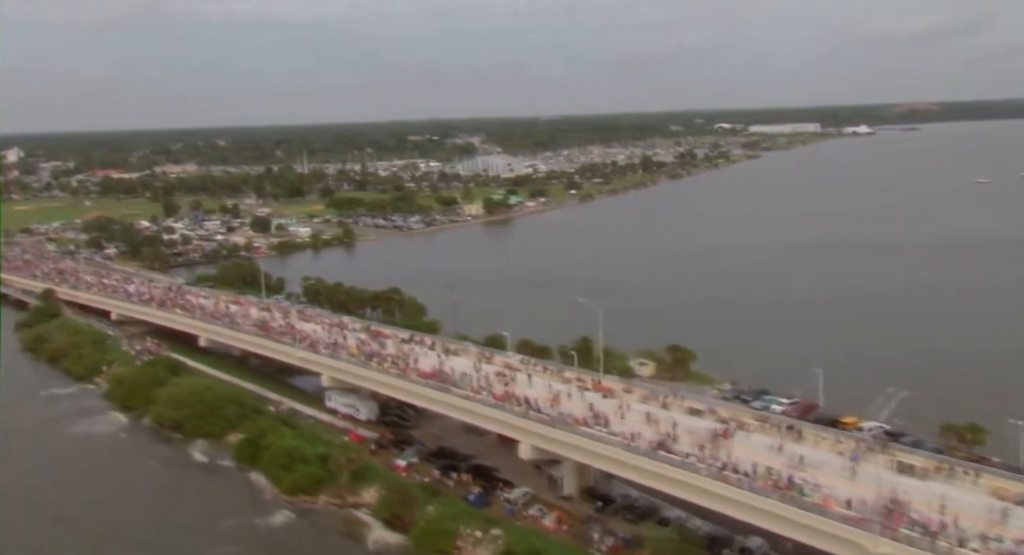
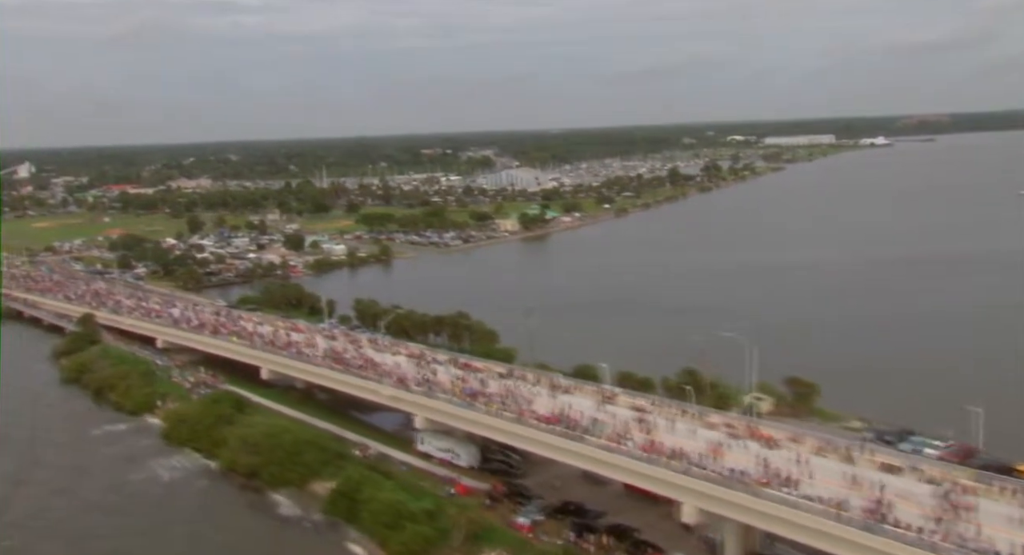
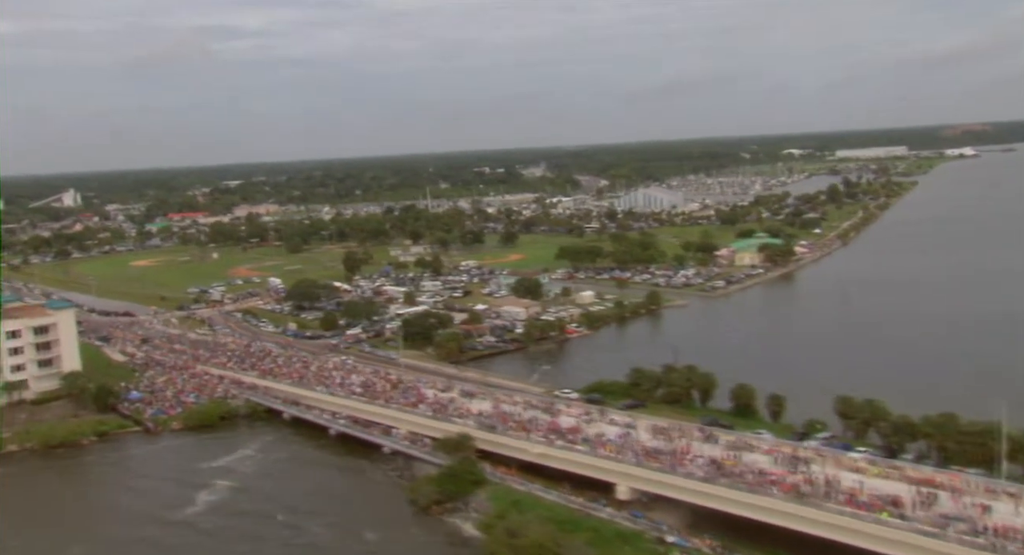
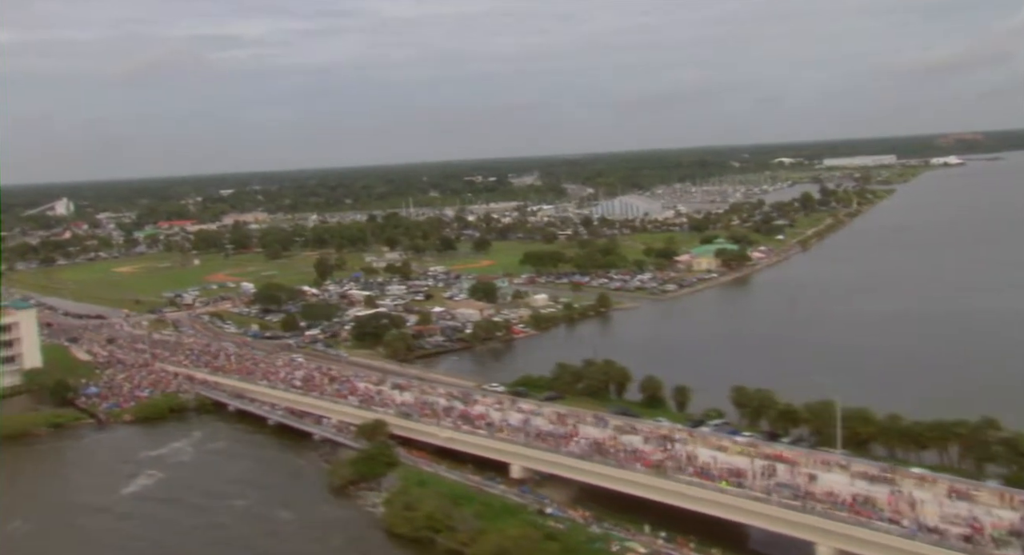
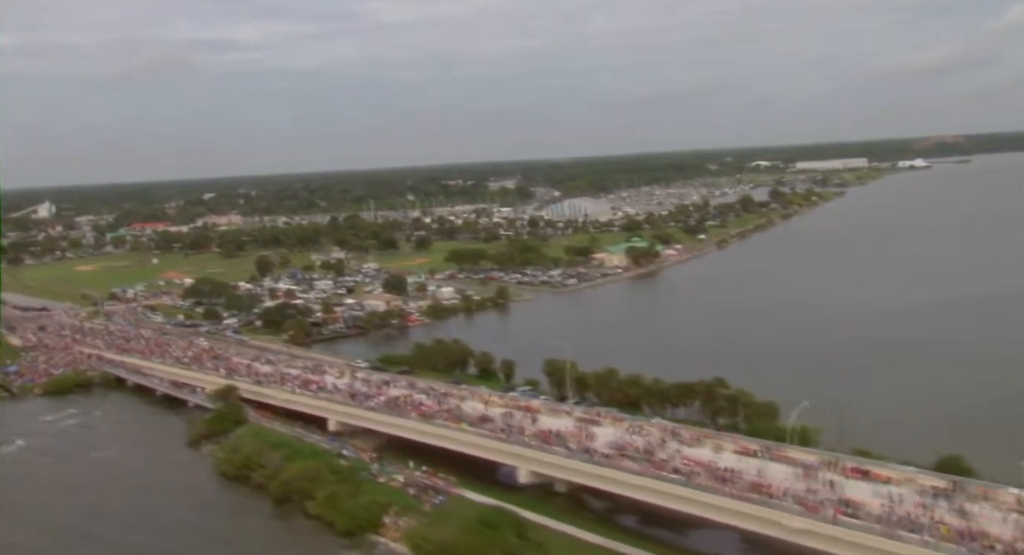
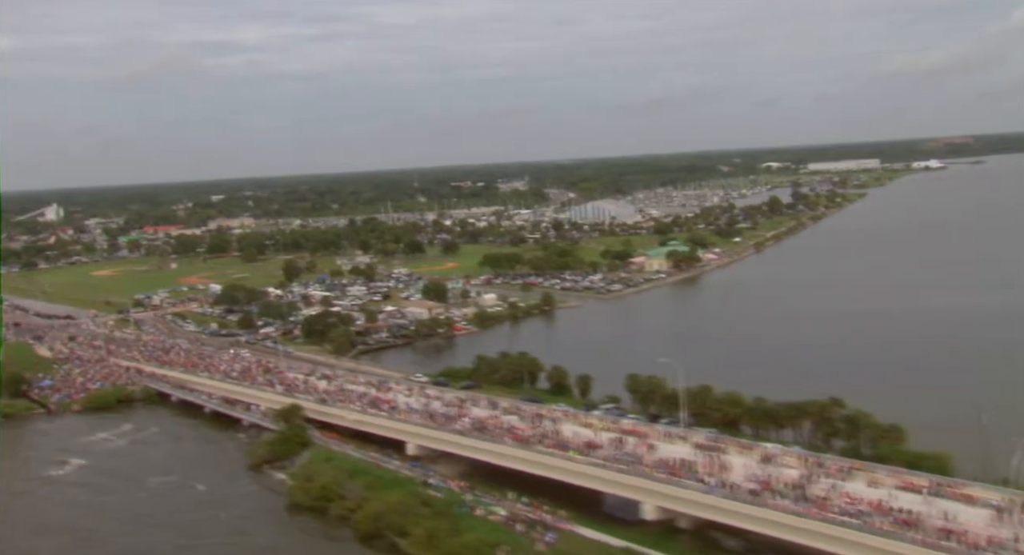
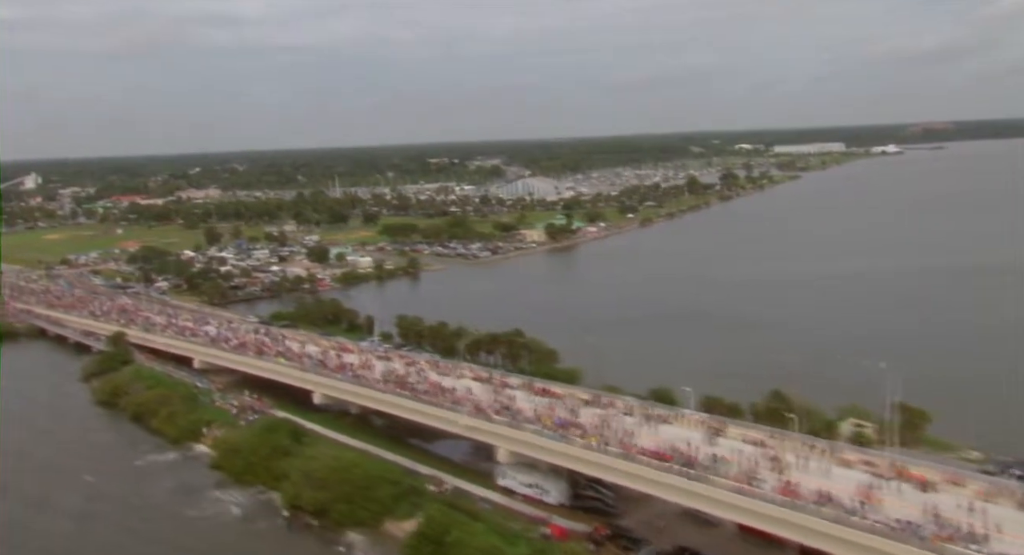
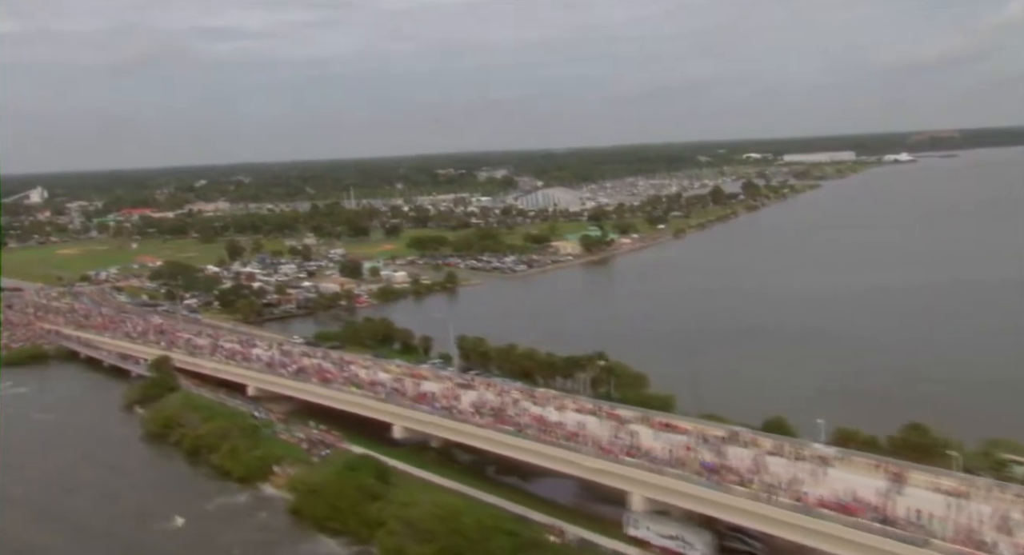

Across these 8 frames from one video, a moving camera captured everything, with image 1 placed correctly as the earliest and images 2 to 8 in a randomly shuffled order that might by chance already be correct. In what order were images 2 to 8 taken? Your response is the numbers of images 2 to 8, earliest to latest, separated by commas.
2, 7, 8, 5, 6, 4, 3
